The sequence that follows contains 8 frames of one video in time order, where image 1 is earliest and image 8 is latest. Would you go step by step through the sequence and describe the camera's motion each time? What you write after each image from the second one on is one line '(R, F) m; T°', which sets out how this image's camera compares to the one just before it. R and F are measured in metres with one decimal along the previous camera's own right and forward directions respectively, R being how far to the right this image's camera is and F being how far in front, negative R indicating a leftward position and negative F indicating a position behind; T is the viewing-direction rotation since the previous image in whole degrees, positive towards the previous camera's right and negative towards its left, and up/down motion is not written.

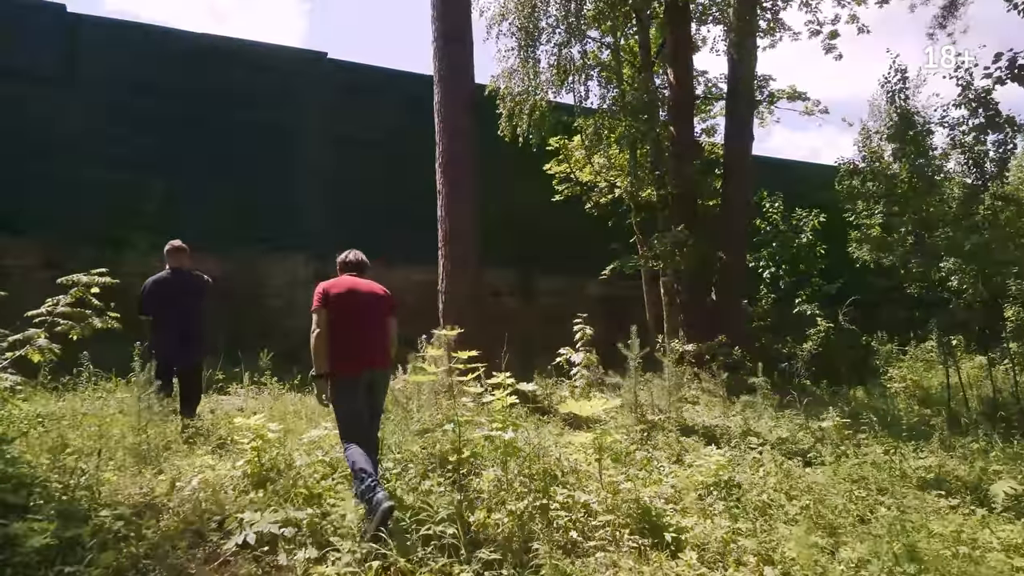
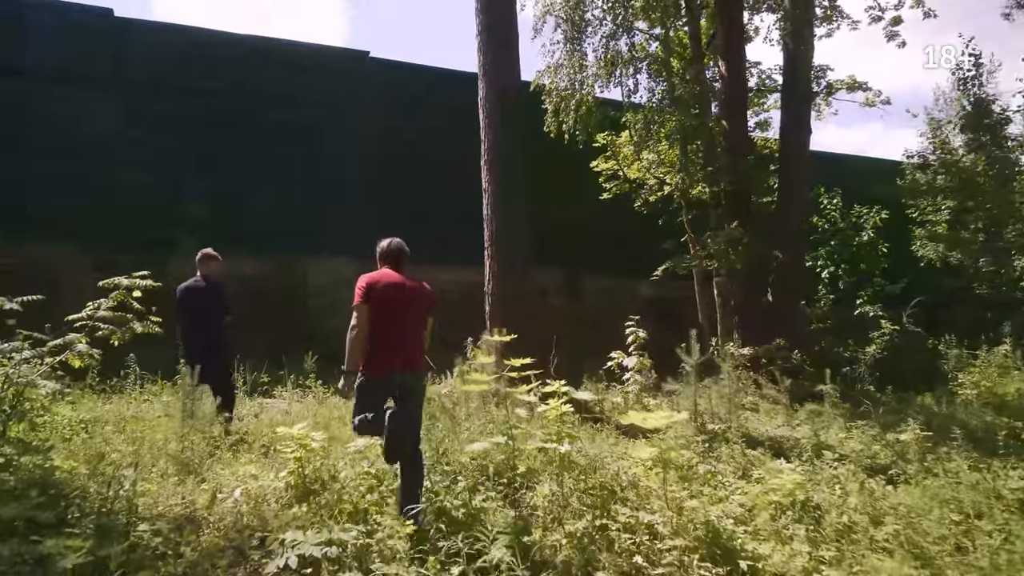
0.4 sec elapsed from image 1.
(-0.1, +0.2) m; -3°
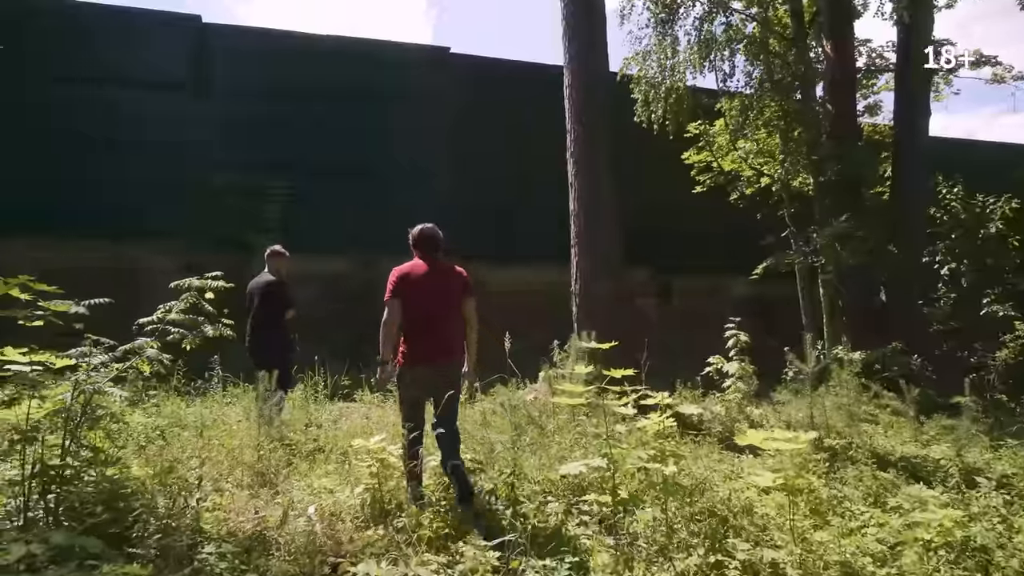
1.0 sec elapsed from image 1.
(-0.1, +0.4) m; -6°
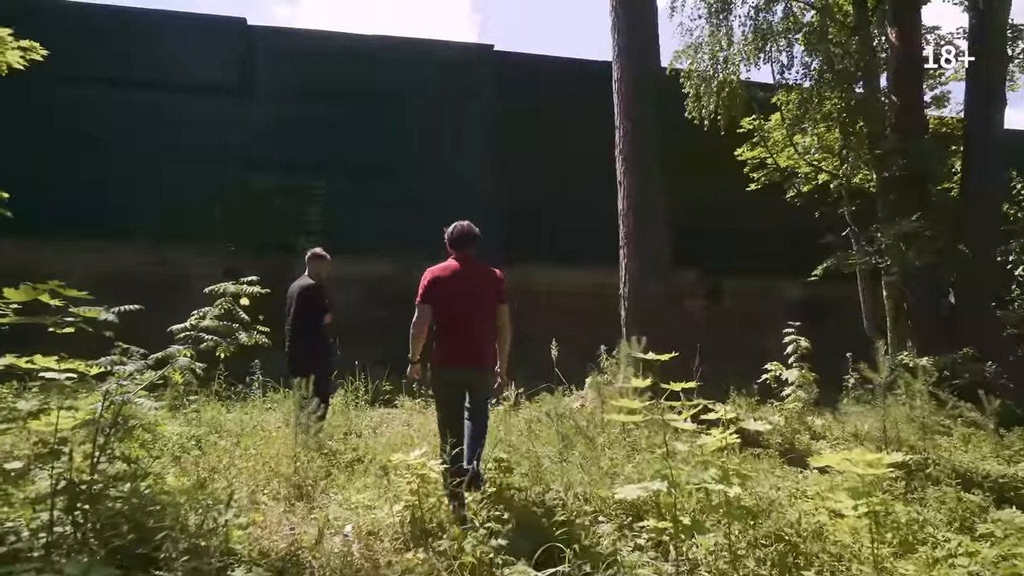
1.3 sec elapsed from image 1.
(0.0, +0.2) m; -3°
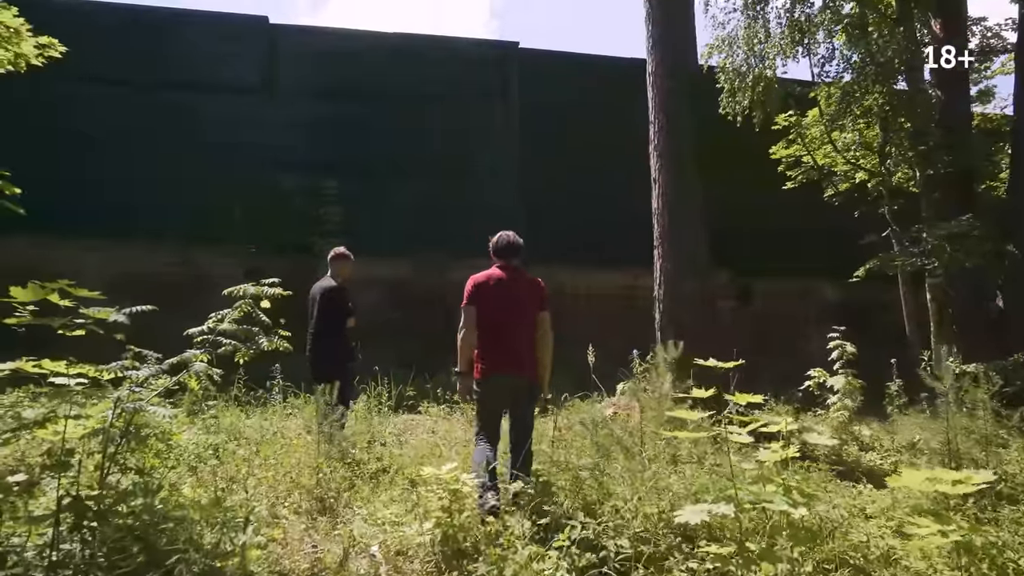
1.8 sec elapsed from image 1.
(-0.1, +0.2) m; -1°
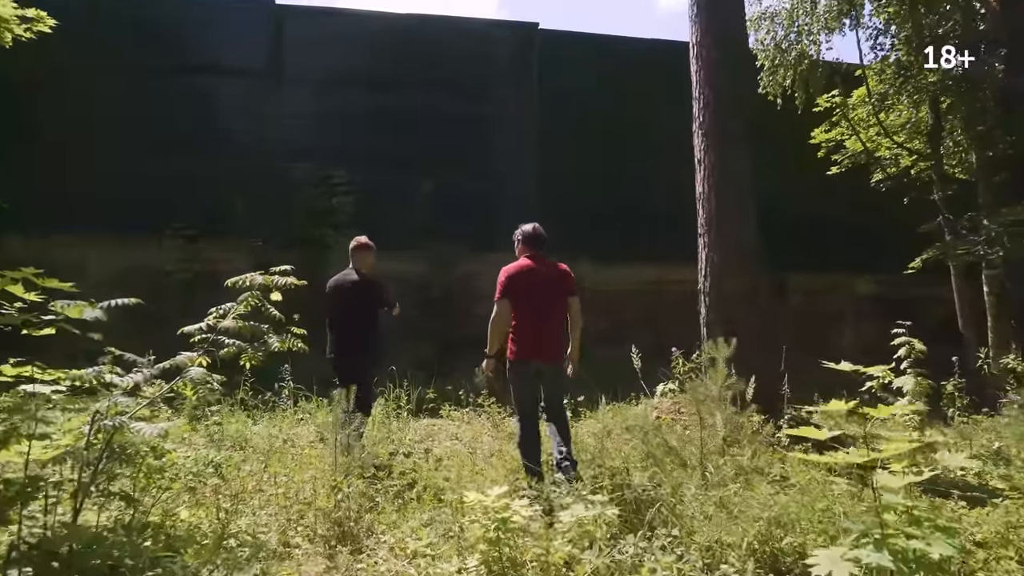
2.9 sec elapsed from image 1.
(-0.2, +0.5) m; -1°
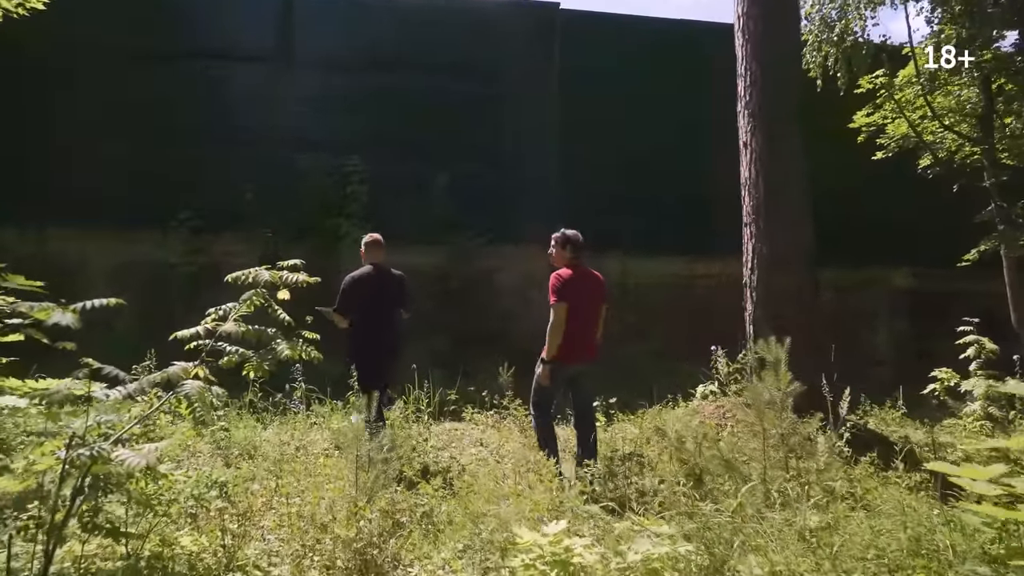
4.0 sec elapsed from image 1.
(-0.2, +0.4) m; -1°
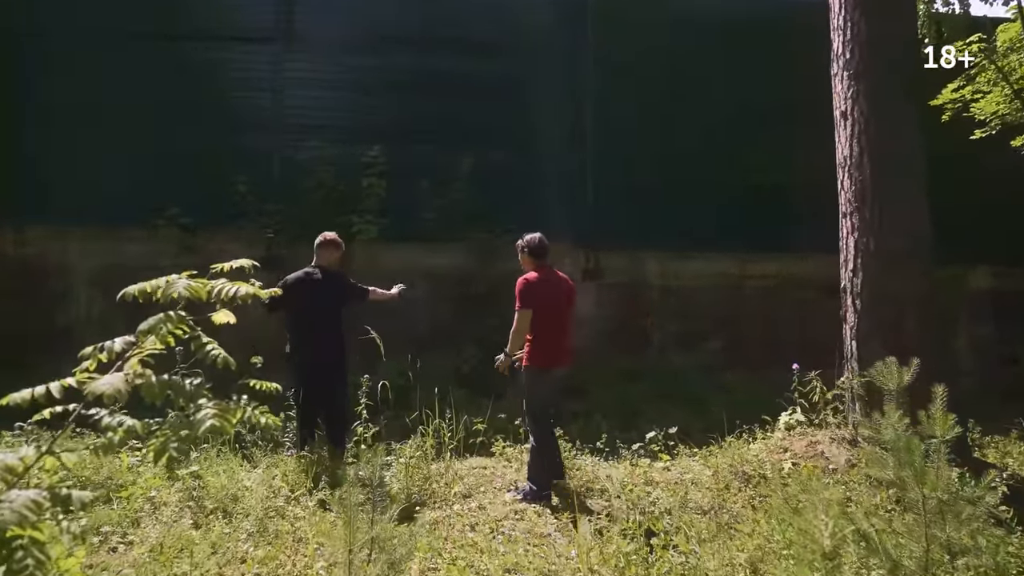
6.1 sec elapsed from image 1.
(-0.1, +1.0) m; -1°
